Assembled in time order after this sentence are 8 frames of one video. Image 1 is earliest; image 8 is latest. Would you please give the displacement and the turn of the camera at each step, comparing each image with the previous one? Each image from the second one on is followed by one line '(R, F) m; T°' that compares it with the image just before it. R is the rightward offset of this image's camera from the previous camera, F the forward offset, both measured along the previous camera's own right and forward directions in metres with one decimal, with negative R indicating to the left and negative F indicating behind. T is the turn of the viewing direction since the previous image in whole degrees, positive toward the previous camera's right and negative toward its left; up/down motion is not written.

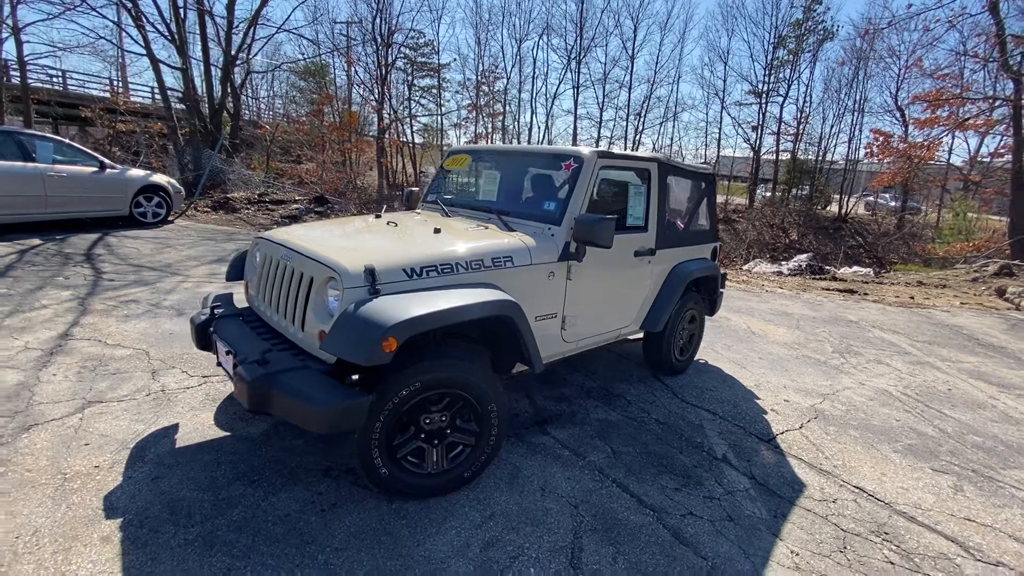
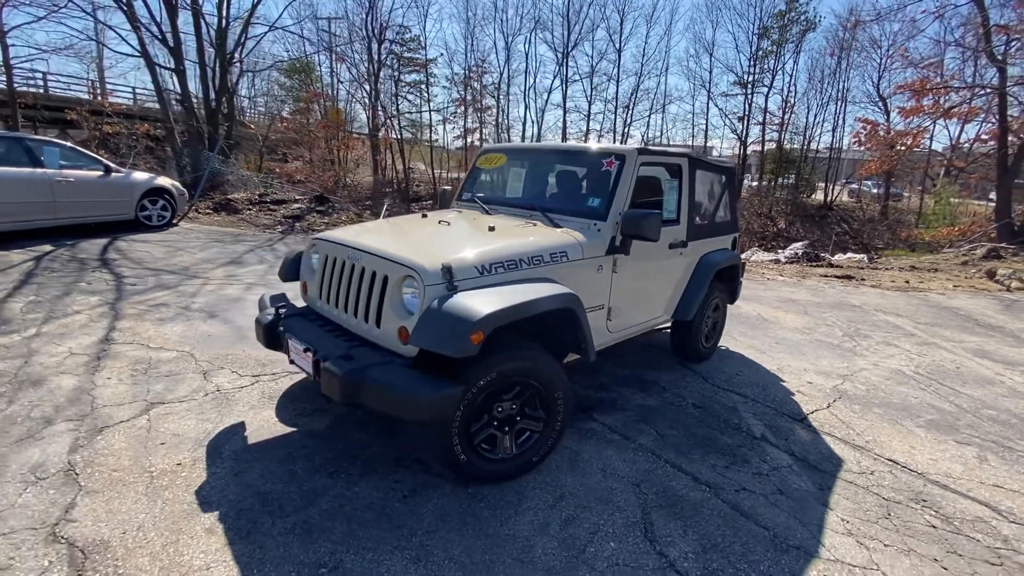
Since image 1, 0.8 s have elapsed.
(-0.4, -0.1) m; +2°
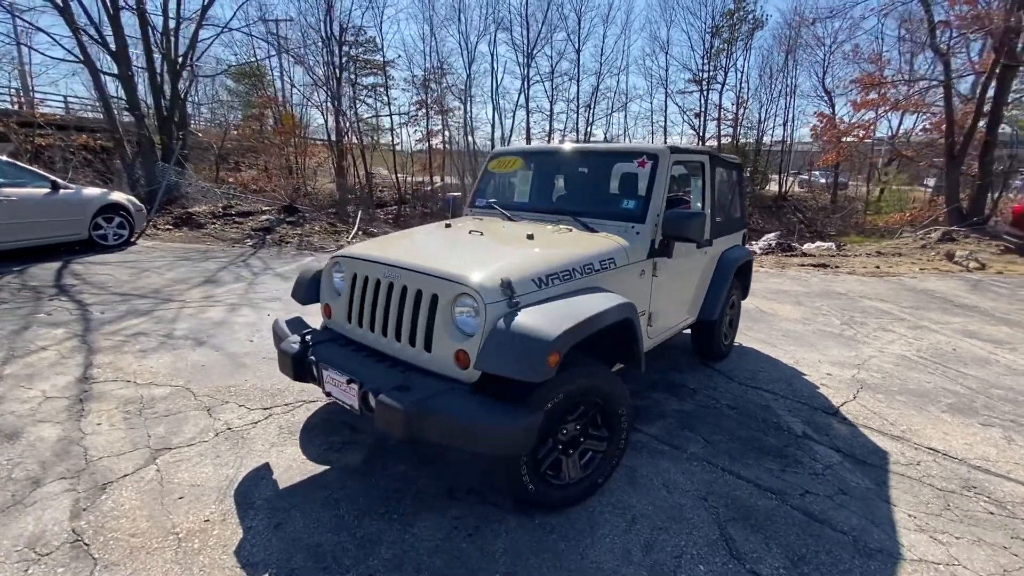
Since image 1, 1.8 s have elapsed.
(-0.5, +0.2) m; +4°
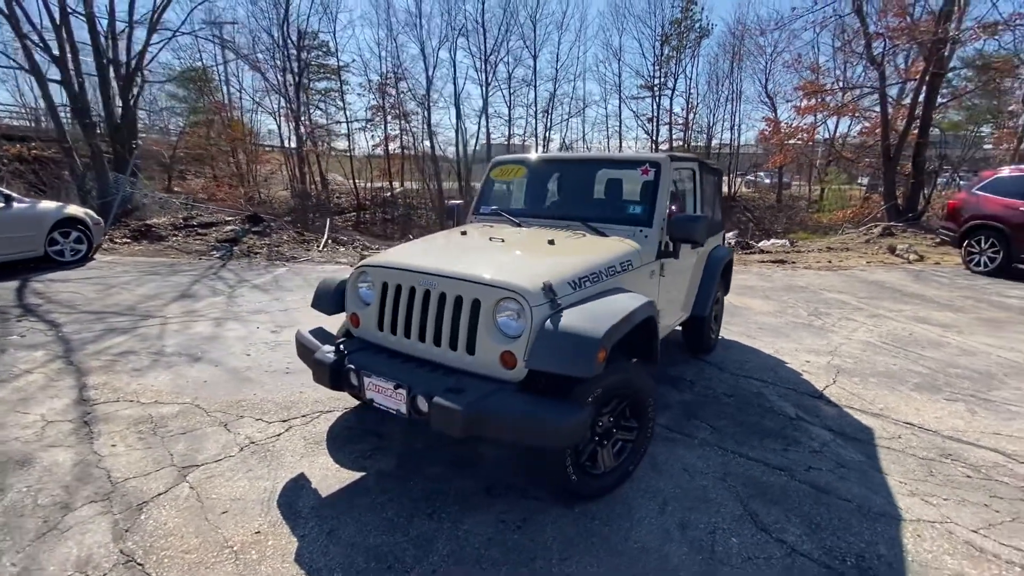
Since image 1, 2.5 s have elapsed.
(-0.4, -0.1) m; +5°
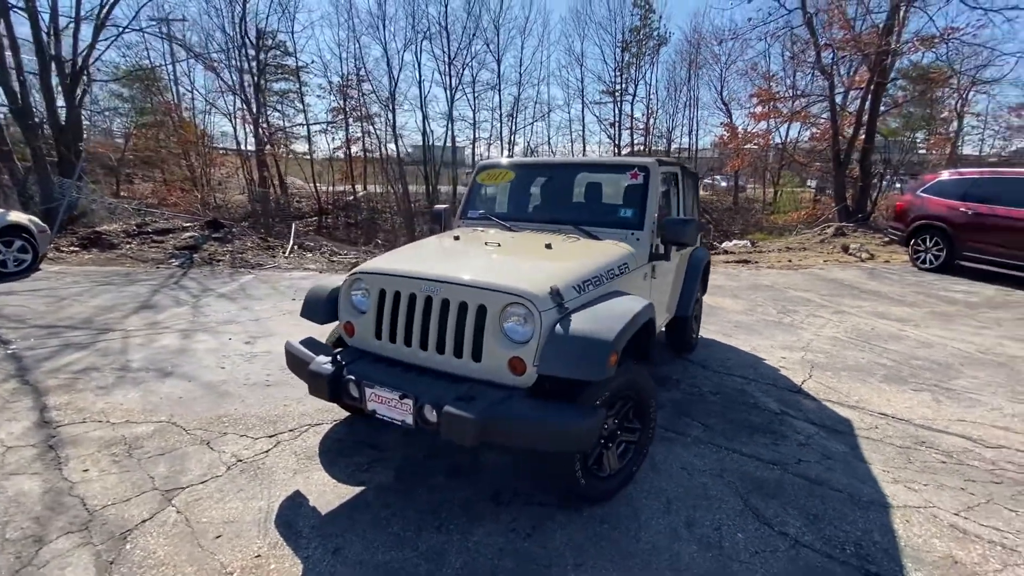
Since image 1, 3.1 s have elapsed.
(-0.2, 0.0) m; +4°
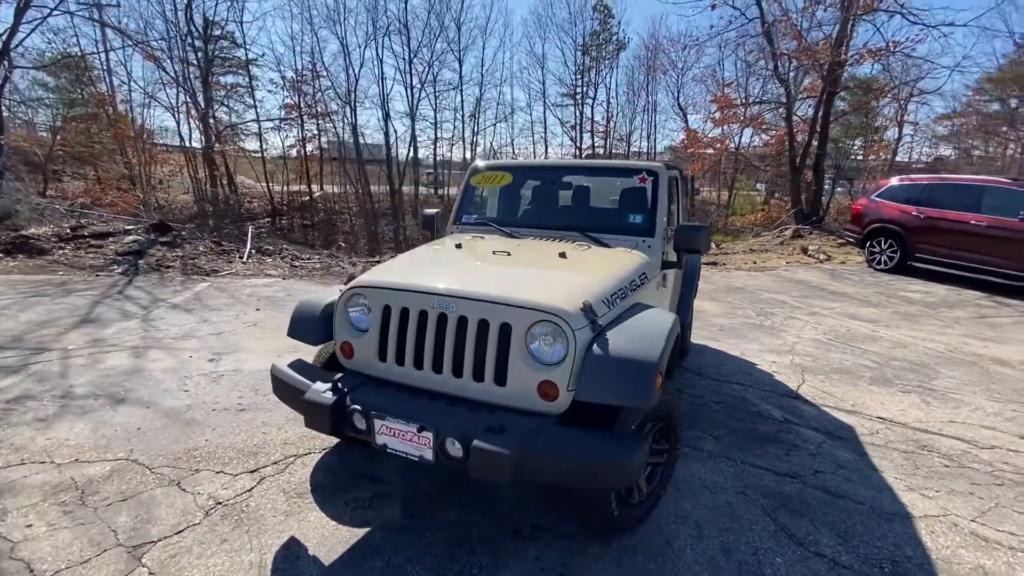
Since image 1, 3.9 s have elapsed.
(-0.3, +0.3) m; +5°
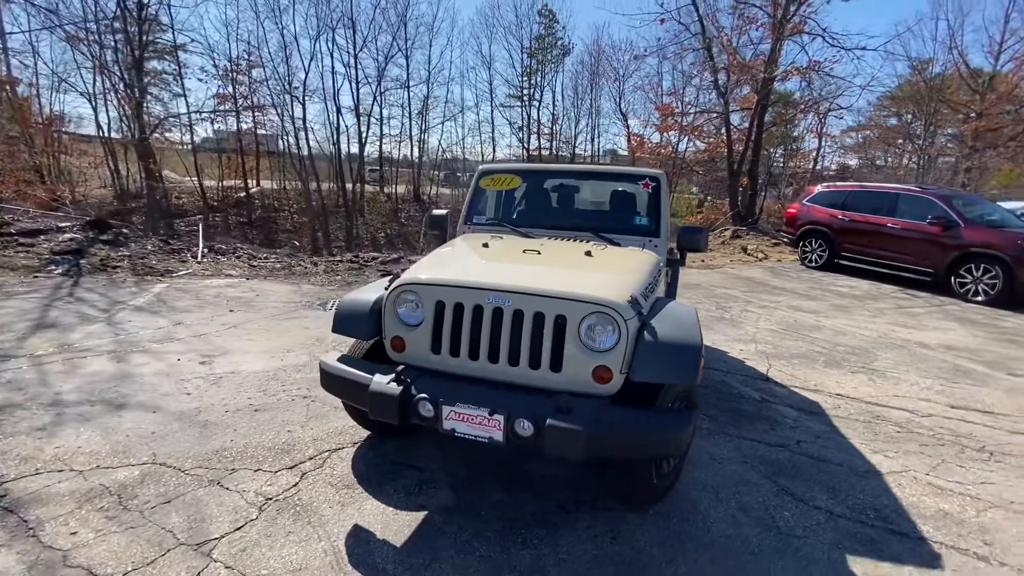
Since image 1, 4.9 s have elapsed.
(-0.6, -0.2) m; +7°
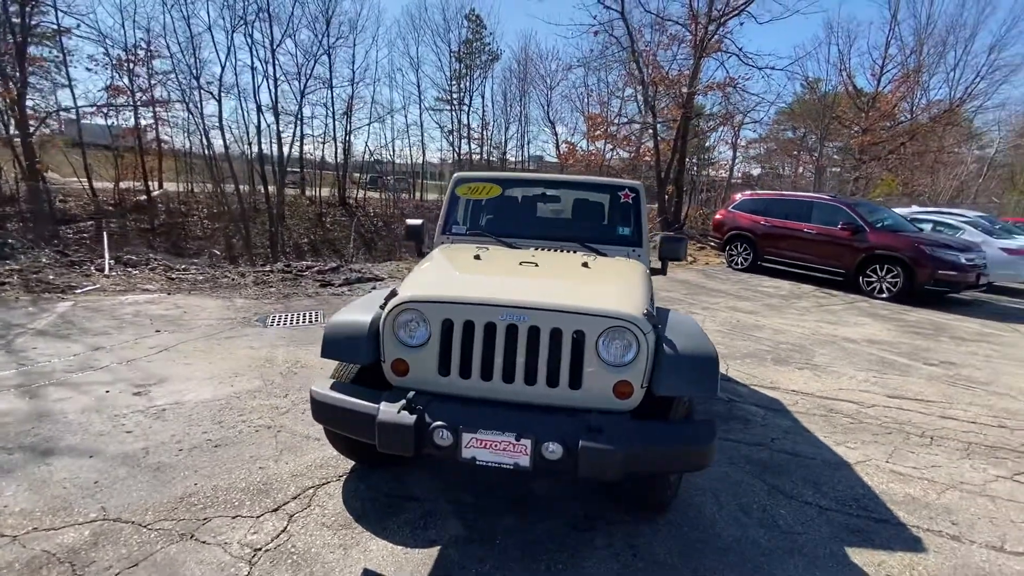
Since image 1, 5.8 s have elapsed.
(-0.4, +0.1) m; +9°
